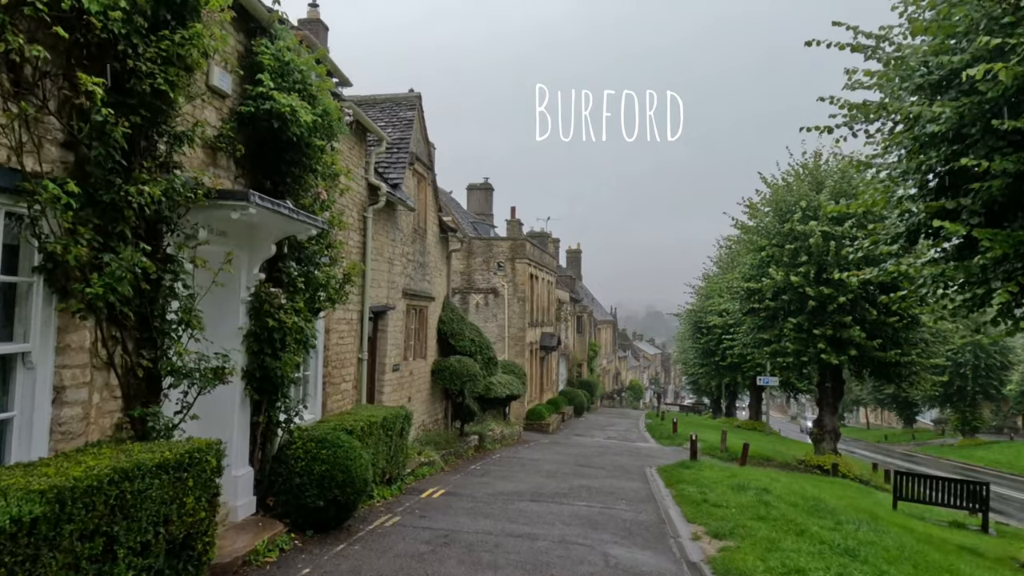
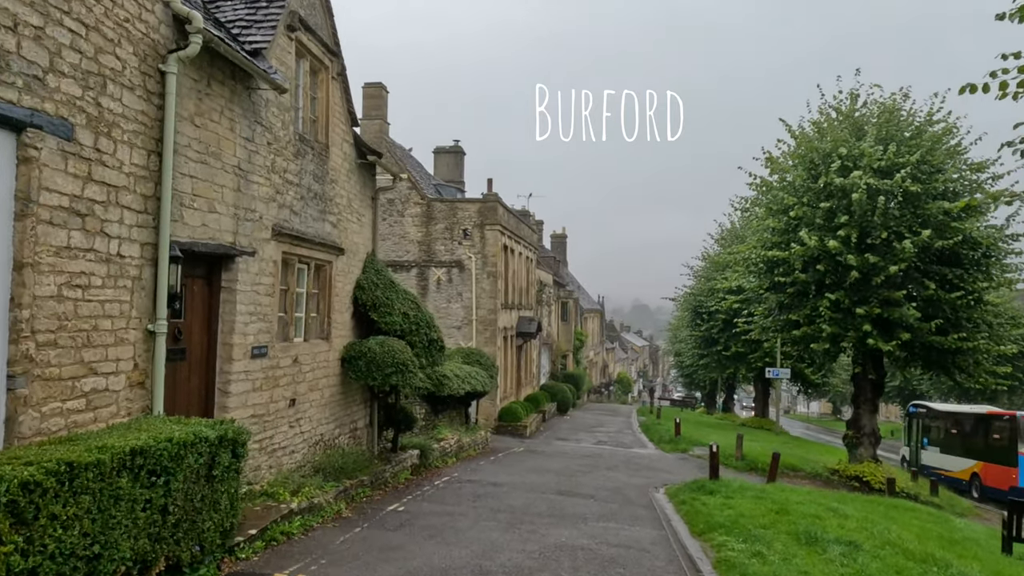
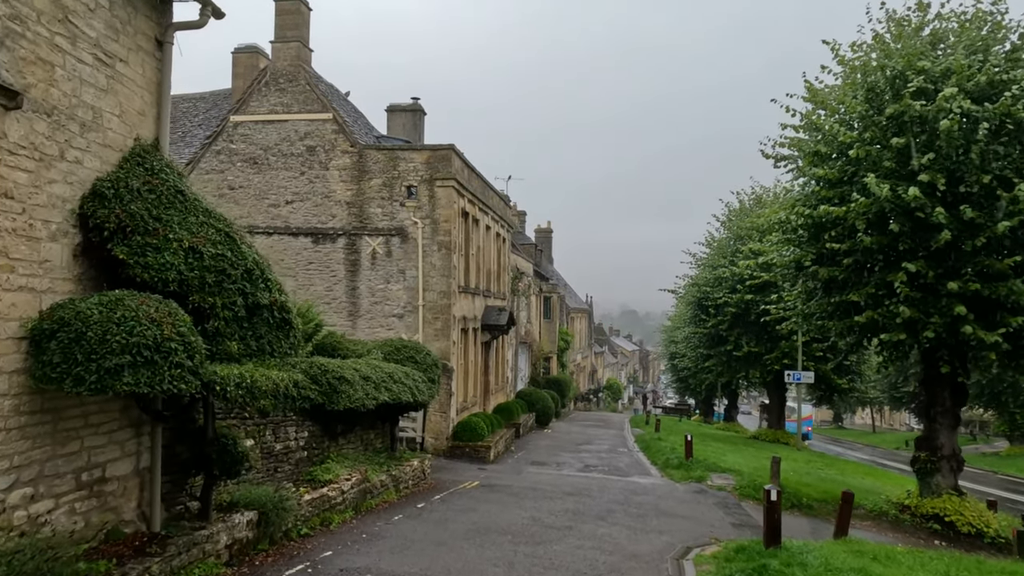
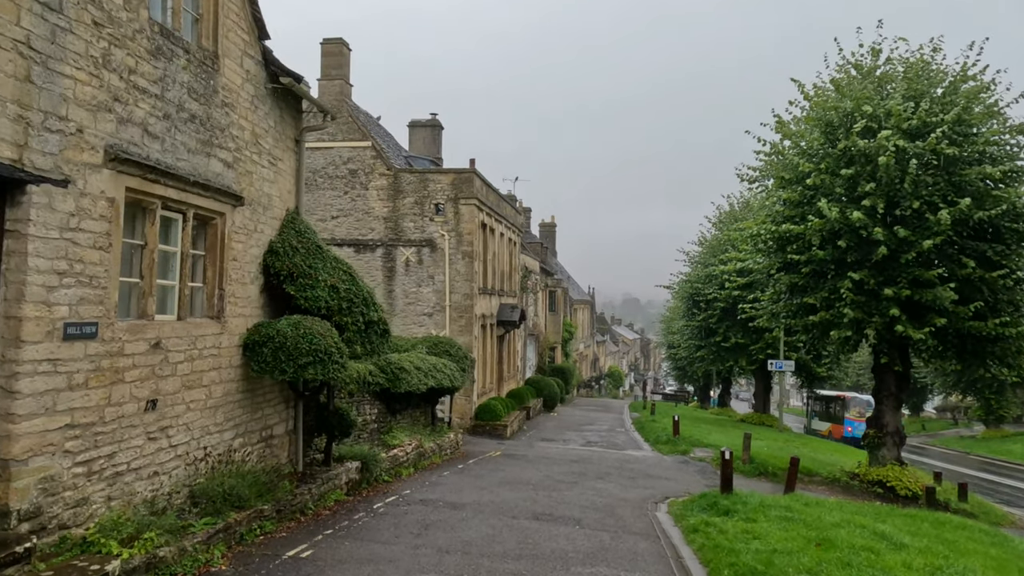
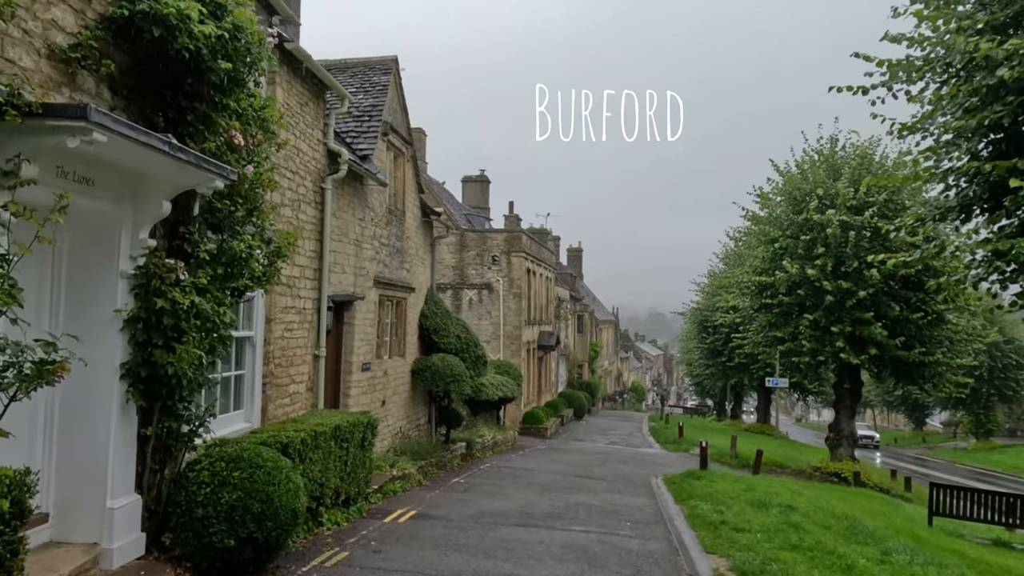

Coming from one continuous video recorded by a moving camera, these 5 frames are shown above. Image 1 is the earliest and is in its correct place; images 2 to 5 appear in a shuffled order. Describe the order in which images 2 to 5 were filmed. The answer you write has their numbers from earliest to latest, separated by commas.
5, 2, 4, 3
